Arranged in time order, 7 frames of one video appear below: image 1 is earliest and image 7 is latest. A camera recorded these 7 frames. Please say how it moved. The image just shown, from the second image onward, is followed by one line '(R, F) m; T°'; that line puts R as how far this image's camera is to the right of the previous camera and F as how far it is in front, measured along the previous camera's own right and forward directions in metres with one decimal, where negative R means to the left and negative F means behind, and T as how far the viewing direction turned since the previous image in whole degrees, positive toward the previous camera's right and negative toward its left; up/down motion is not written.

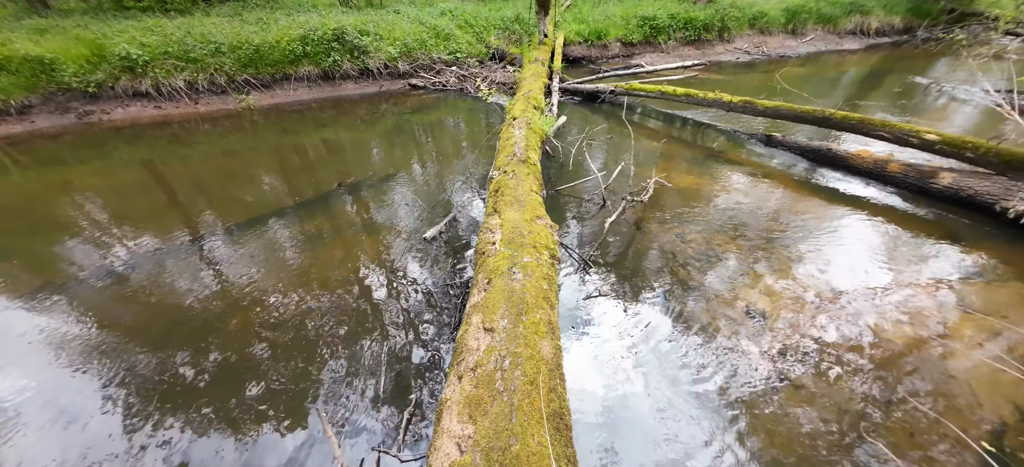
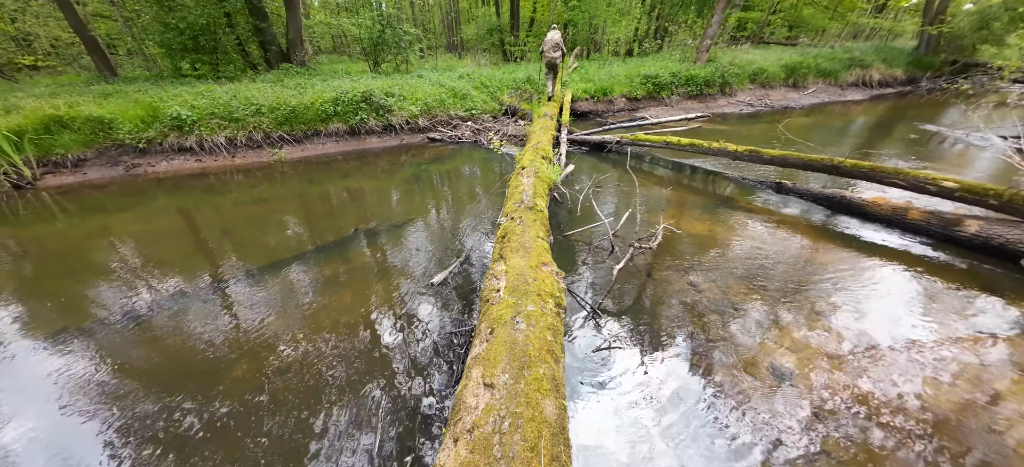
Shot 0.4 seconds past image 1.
(+0.1, 0.0) m; -2°
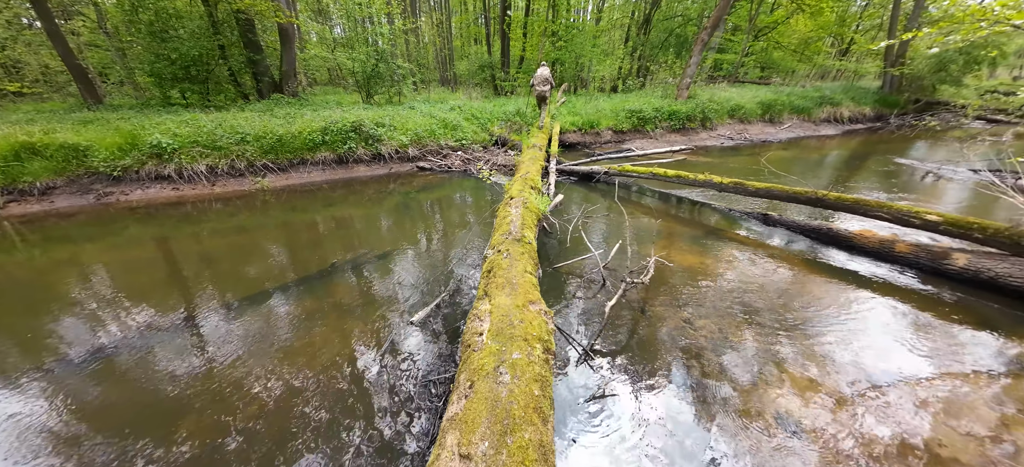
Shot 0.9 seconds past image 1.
(0.0, +0.2) m; +2°
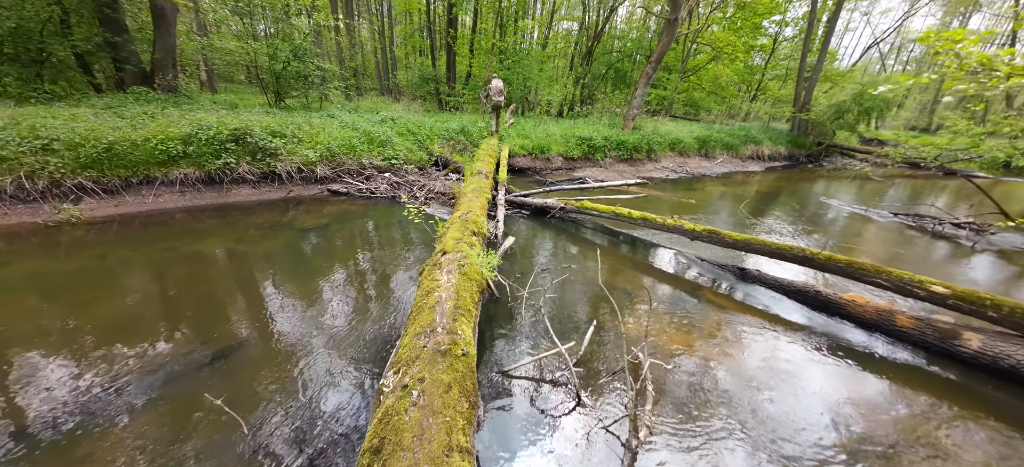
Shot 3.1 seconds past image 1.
(+0.2, +1.5) m; +9°
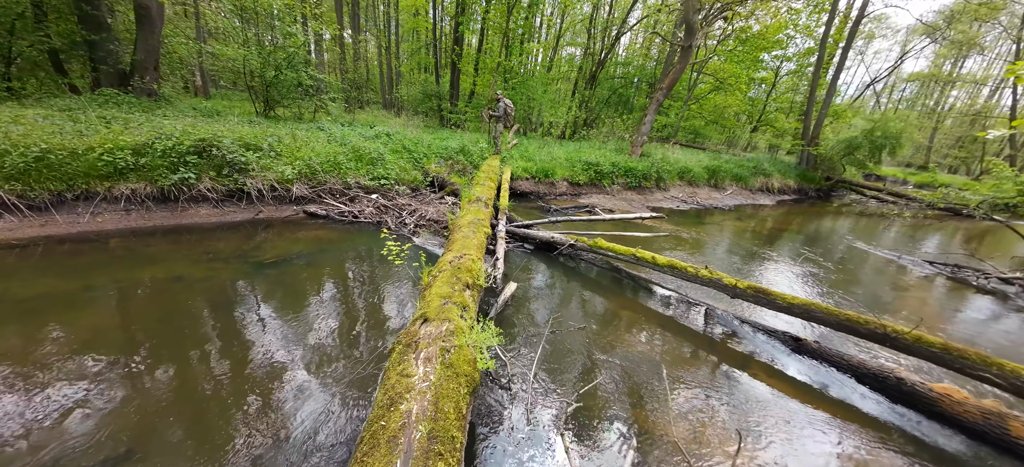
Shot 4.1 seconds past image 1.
(-0.1, +0.9) m; +1°
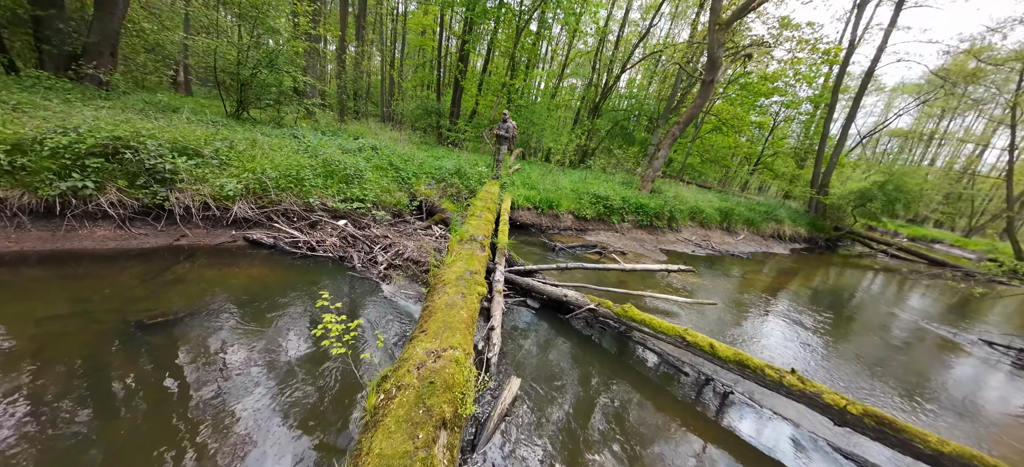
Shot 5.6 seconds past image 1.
(-0.2, +1.4) m; +1°
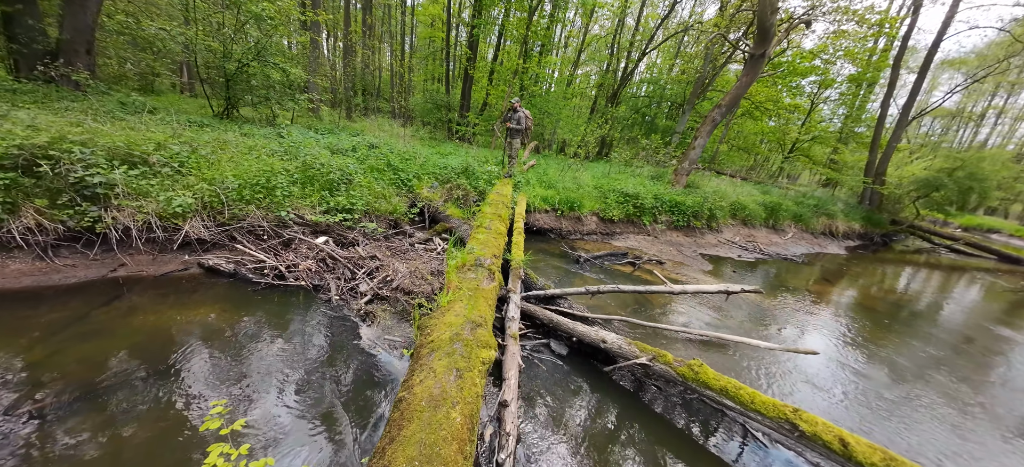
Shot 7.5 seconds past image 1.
(0.0, +1.2) m; -3°
